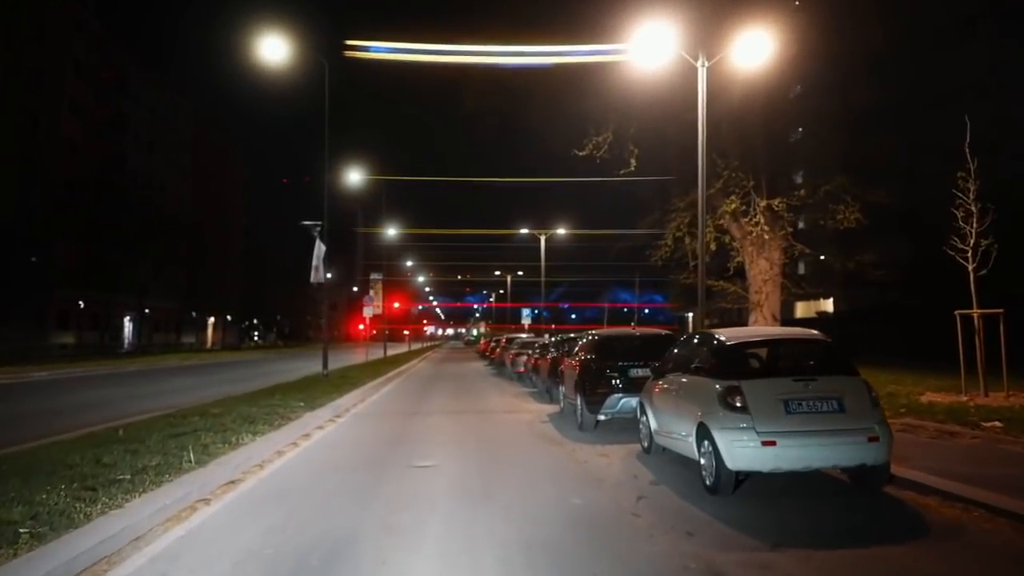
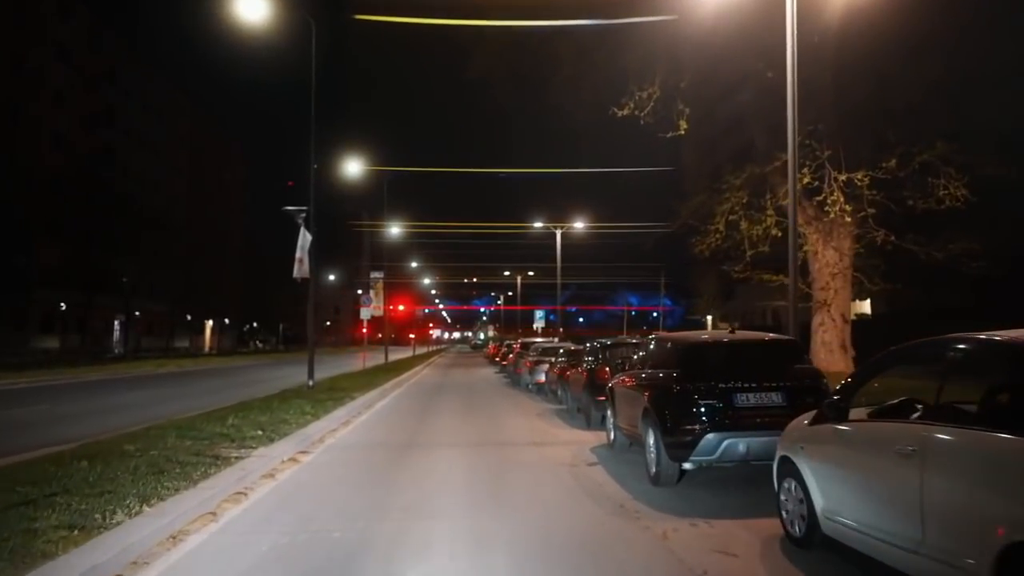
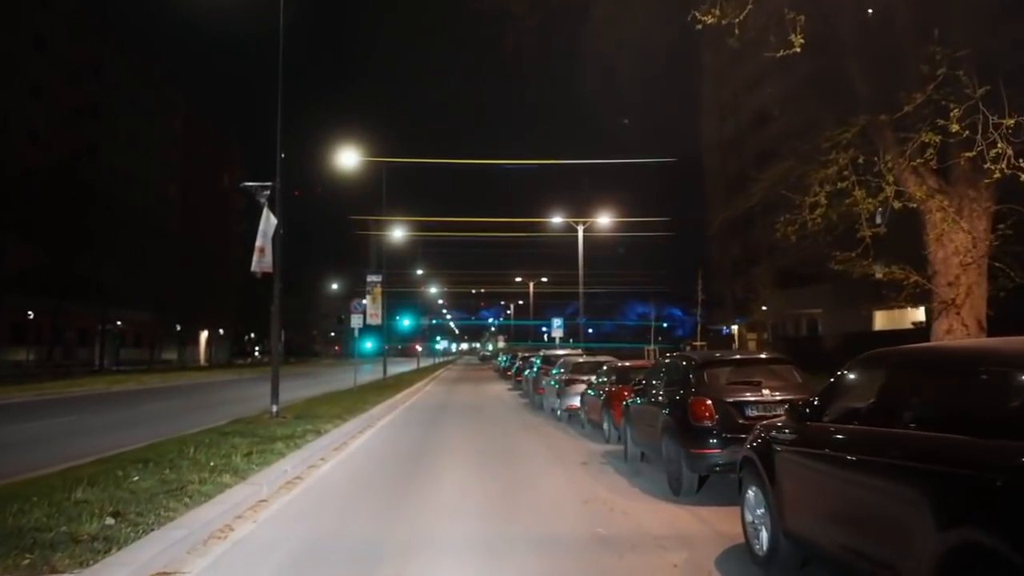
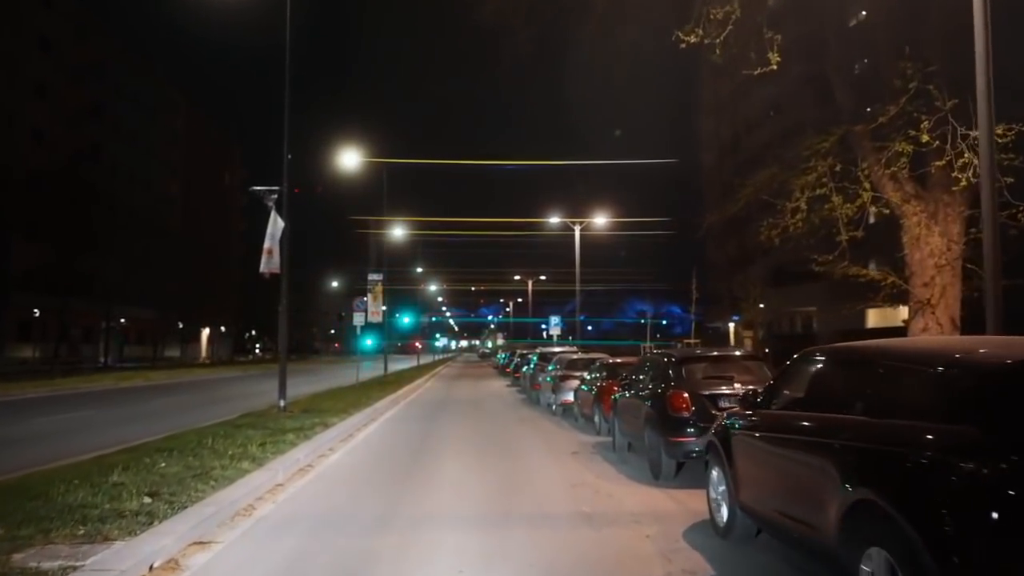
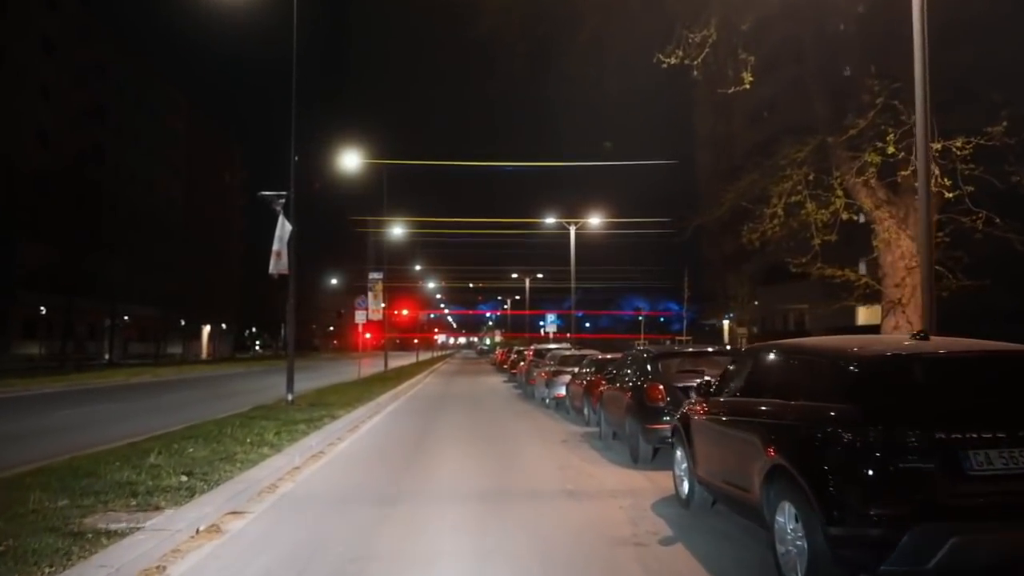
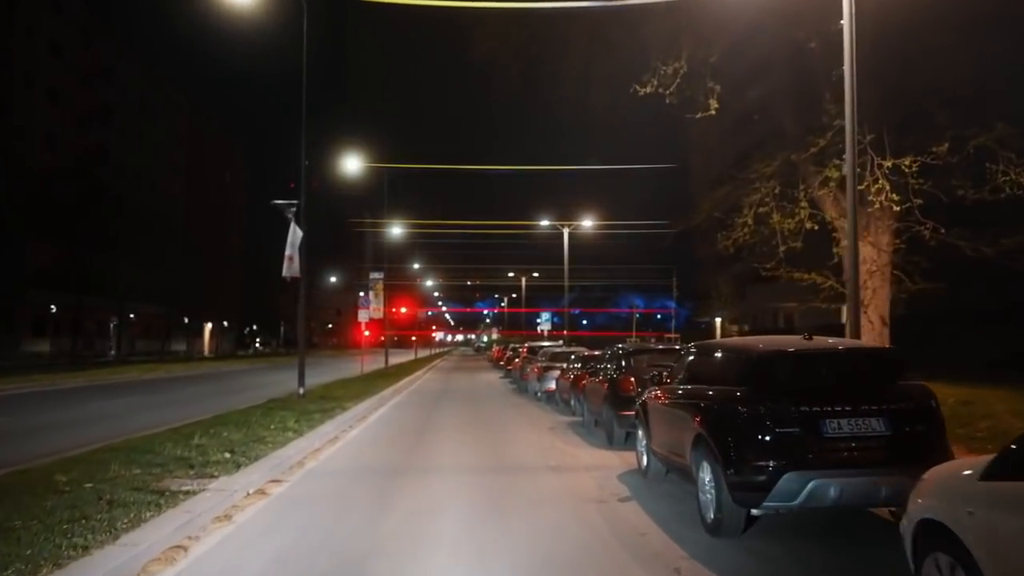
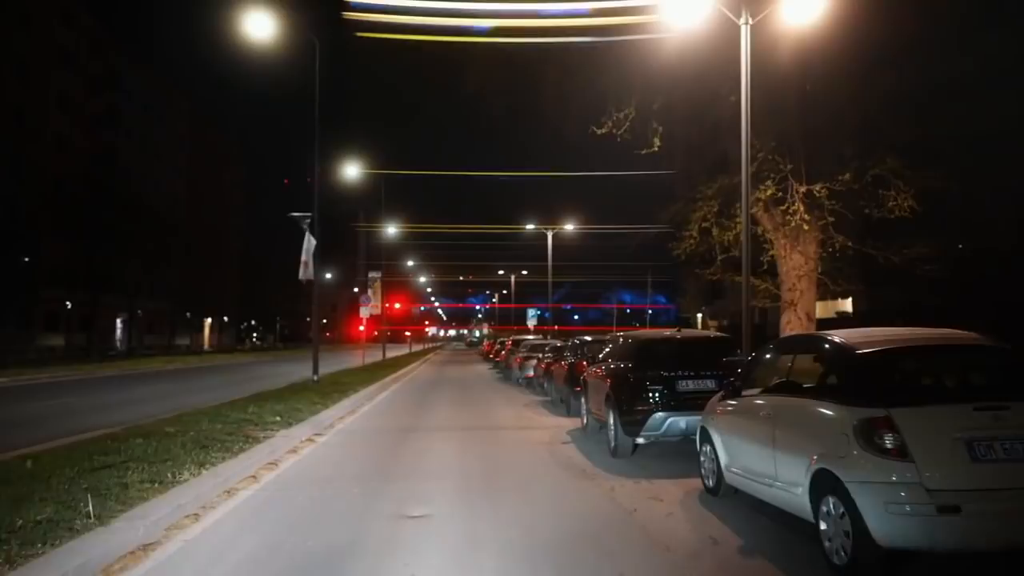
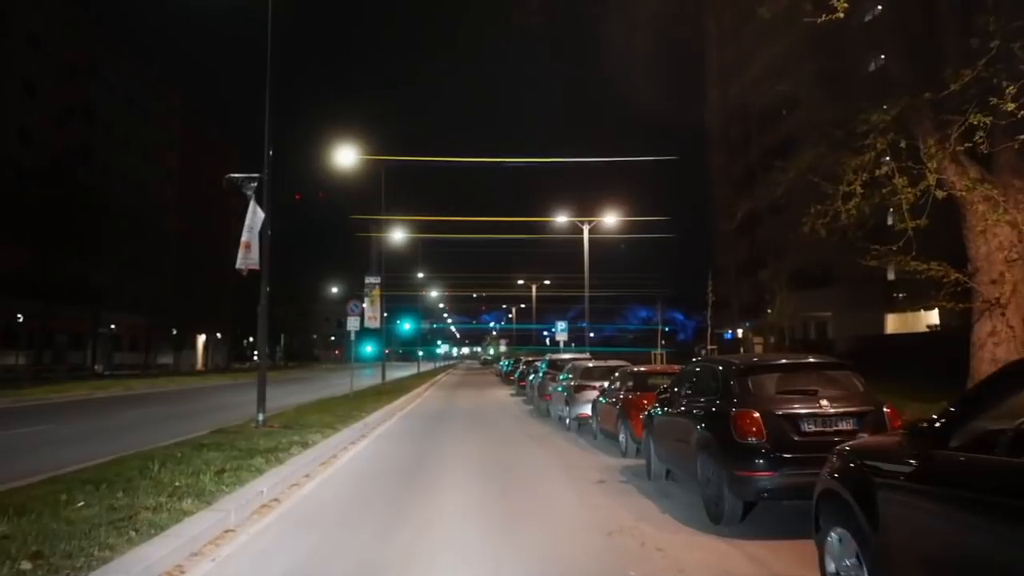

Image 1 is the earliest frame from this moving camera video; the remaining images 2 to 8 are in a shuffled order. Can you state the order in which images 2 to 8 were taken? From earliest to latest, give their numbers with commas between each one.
7, 2, 6, 5, 4, 3, 8
